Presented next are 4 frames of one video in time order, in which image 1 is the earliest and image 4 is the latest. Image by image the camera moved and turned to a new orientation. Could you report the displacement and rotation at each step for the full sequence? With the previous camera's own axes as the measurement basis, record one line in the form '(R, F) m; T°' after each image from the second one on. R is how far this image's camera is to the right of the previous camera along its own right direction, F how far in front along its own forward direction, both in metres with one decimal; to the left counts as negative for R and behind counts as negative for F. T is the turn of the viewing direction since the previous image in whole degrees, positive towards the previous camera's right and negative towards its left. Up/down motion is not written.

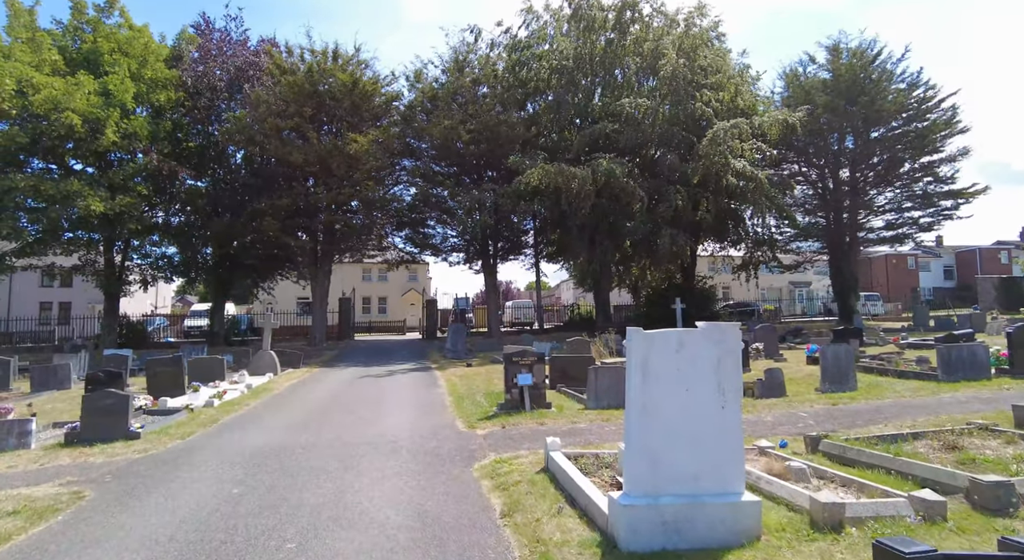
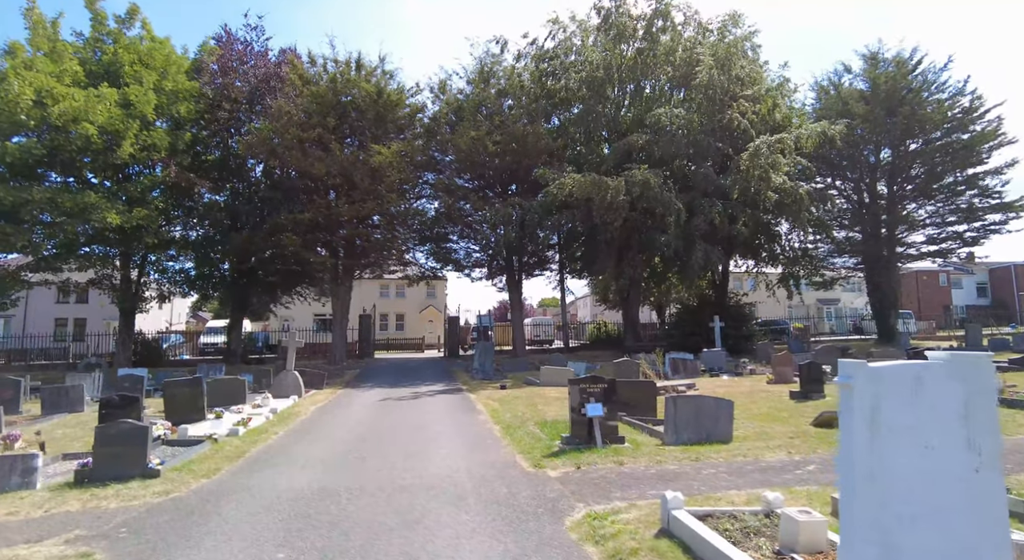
(-0.9, +1.2) m; -1°
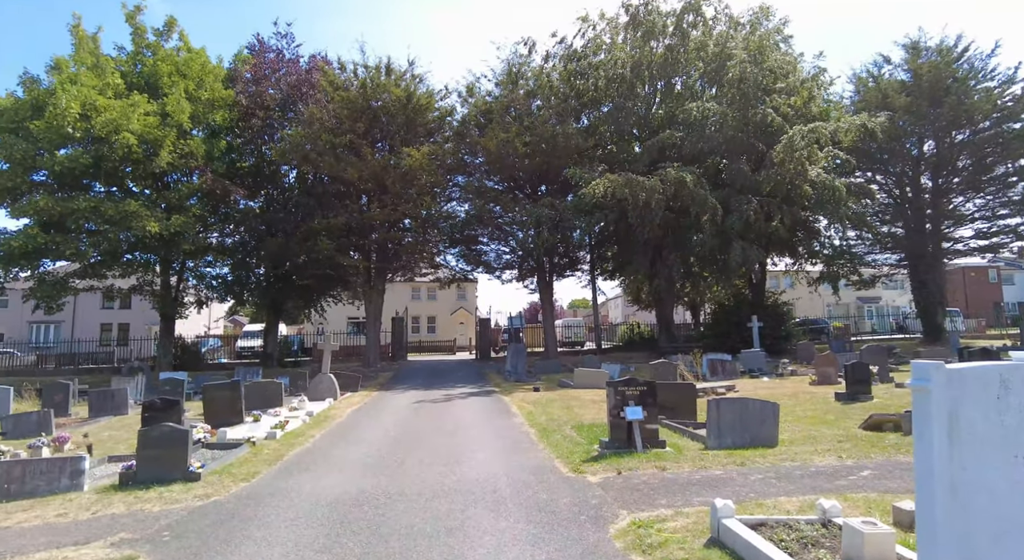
(-0.1, +0.1) m; -3°
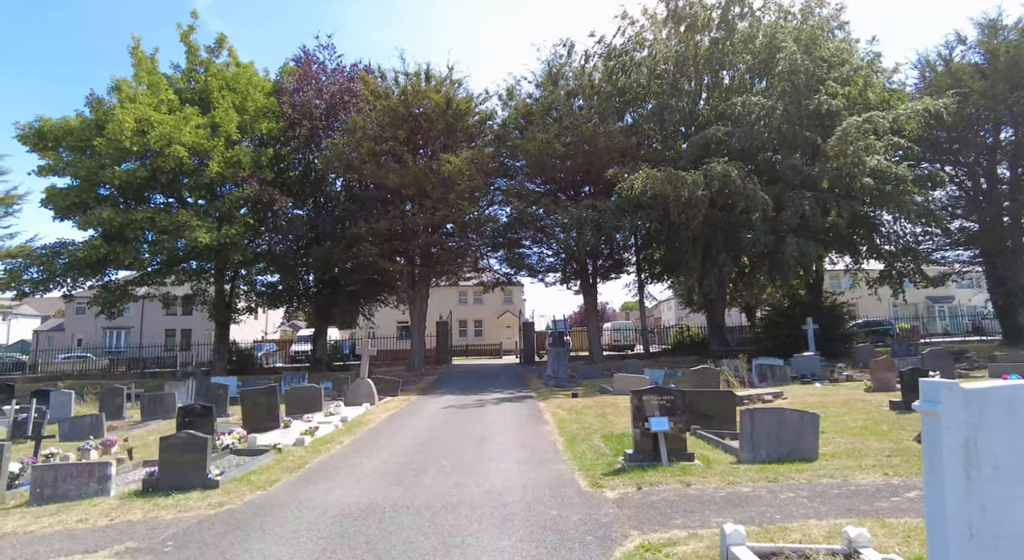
(+0.5, +0.3) m; -5°
